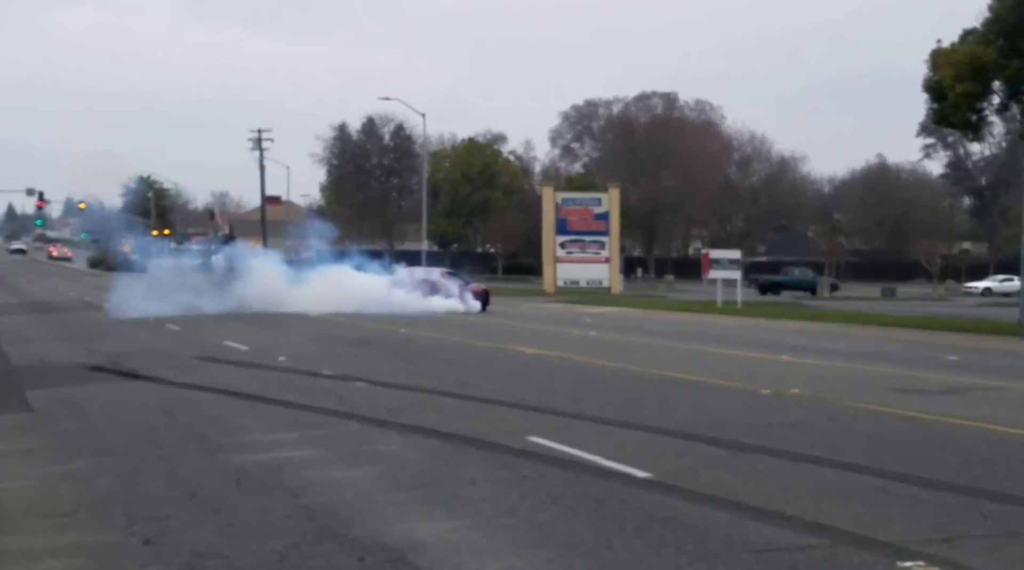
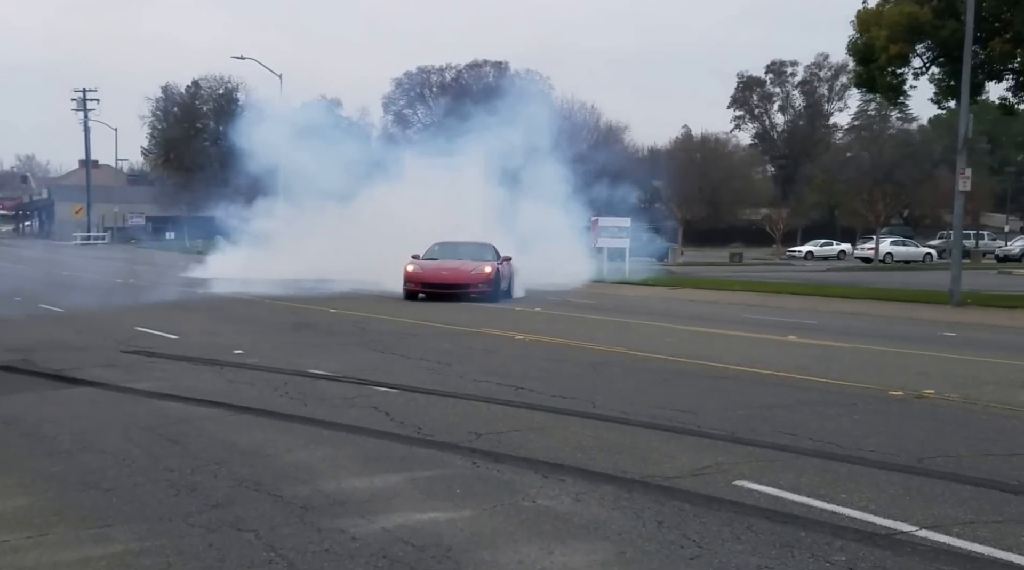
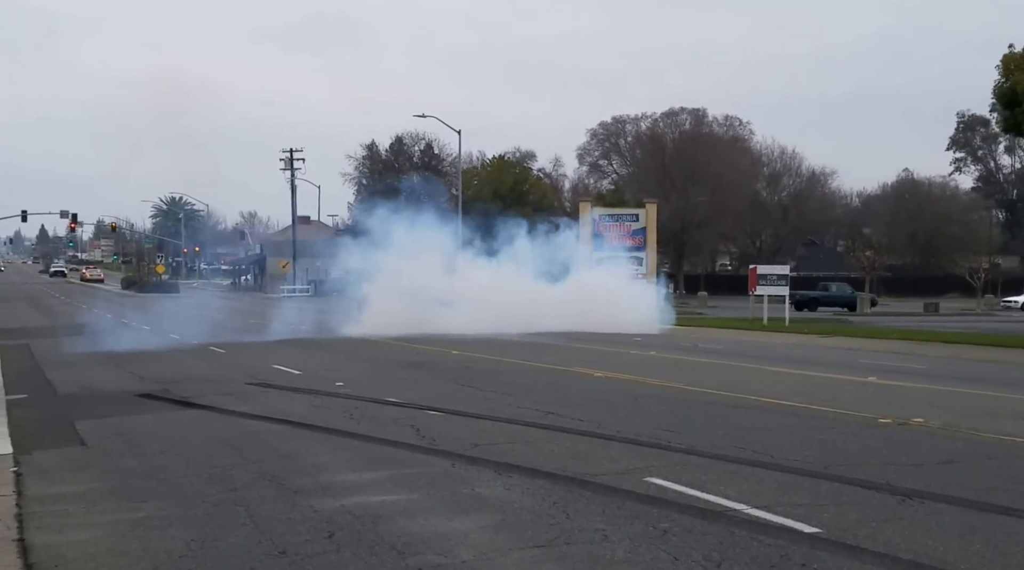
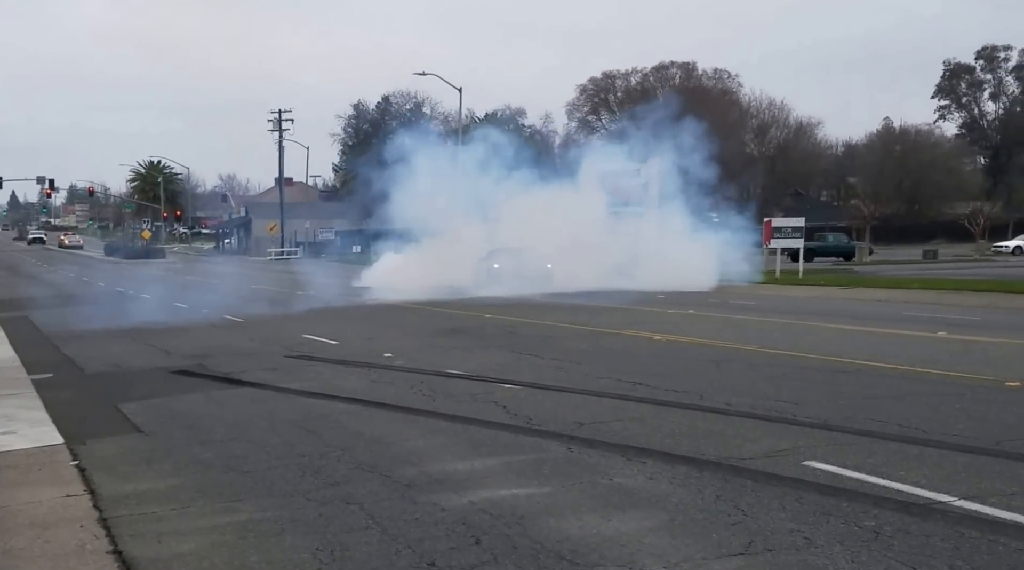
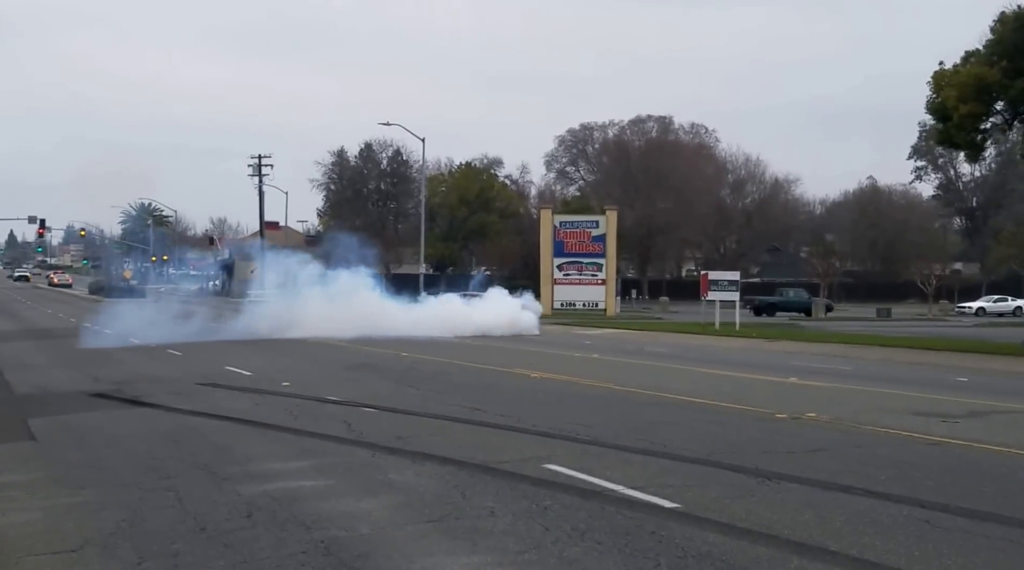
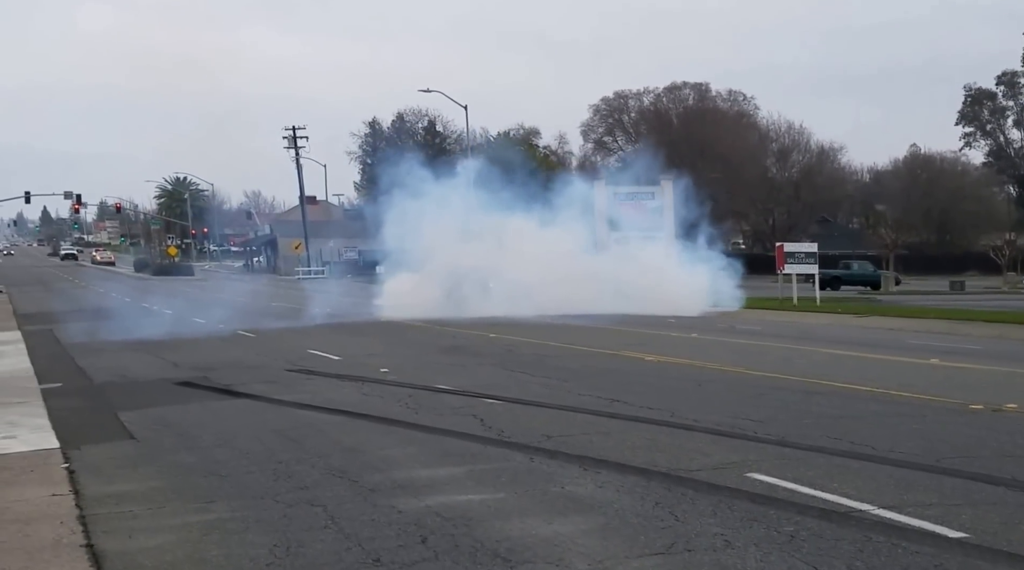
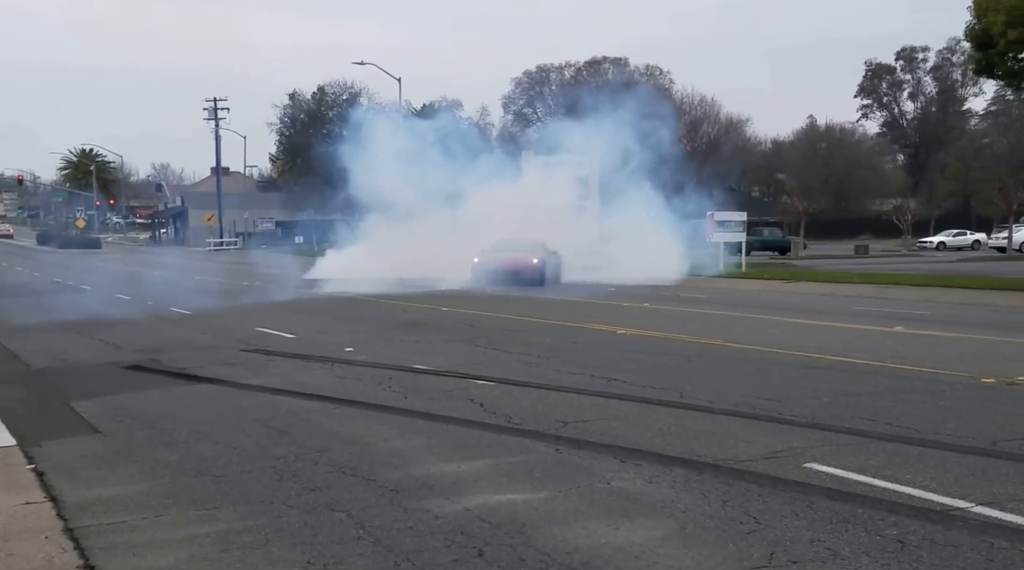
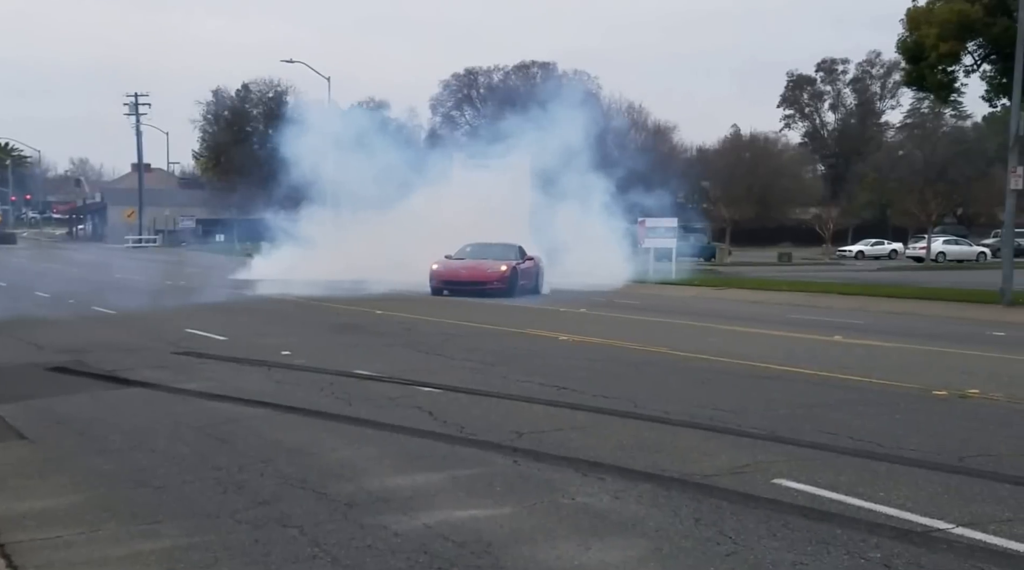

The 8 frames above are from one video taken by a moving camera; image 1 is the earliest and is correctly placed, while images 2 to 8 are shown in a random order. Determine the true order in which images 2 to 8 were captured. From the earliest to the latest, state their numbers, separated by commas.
5, 3, 6, 4, 7, 8, 2
